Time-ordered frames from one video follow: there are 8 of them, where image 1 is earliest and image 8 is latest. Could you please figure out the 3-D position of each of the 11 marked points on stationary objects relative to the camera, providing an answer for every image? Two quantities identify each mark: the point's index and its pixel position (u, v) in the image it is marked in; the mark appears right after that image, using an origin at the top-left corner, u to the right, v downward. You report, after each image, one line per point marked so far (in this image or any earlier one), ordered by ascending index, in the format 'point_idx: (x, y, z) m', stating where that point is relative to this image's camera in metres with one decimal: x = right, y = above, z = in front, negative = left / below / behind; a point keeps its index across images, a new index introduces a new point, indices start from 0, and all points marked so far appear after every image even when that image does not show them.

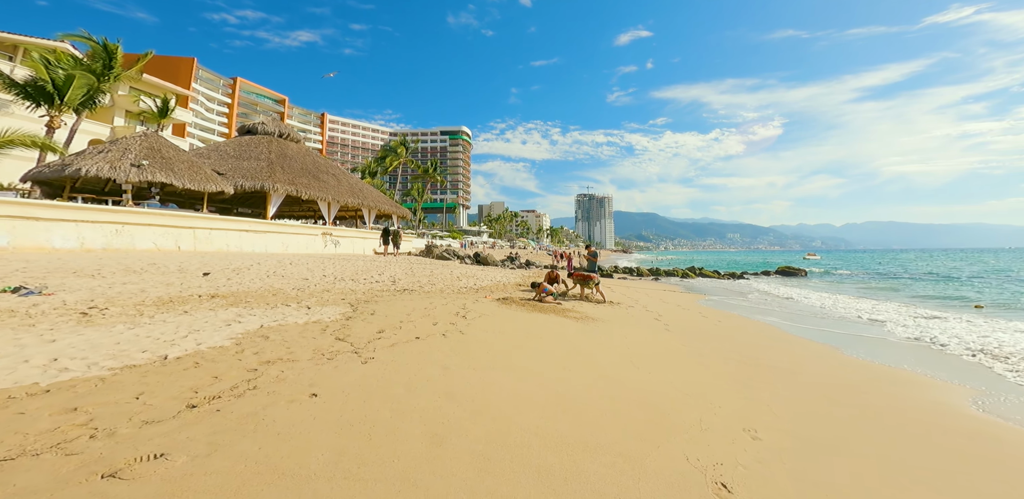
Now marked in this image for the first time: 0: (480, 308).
0: (-0.8, -1.4, +9.8) m
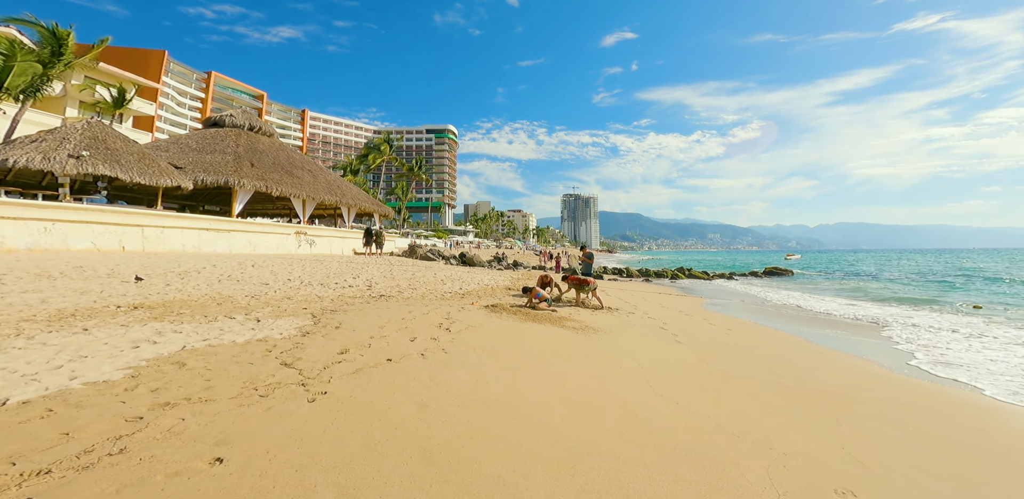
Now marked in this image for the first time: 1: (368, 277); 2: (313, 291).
0: (-1.0, -1.4, +8.7) m
1: (-3.9, -0.7, +11.1) m
2: (-4.2, -0.9, +8.7) m
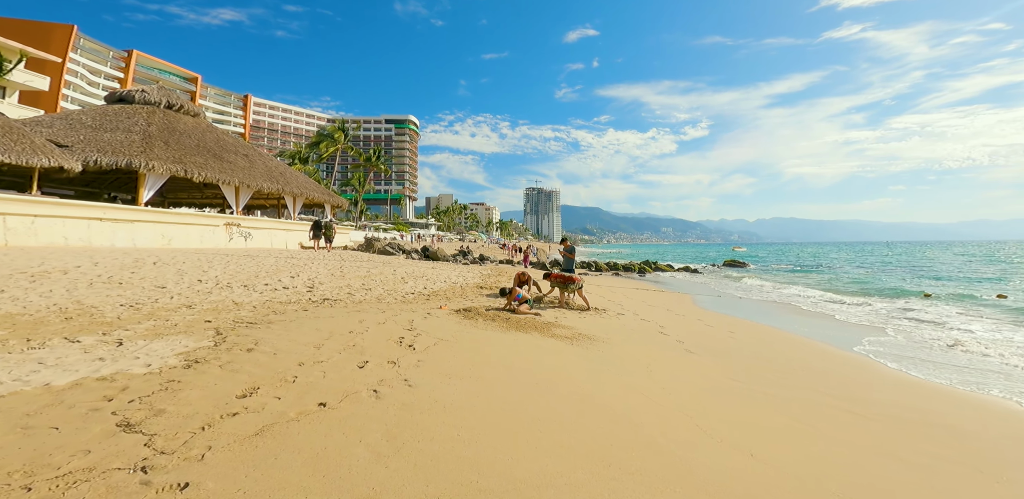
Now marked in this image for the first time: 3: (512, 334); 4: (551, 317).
0: (-1.3, -1.3, +6.9) m
1: (-4.4, -0.5, +9.1) m
2: (-4.5, -0.7, +6.7) m
3: (-0.1, -1.4, +6.8) m
4: (+0.7, -1.4, +8.5) m
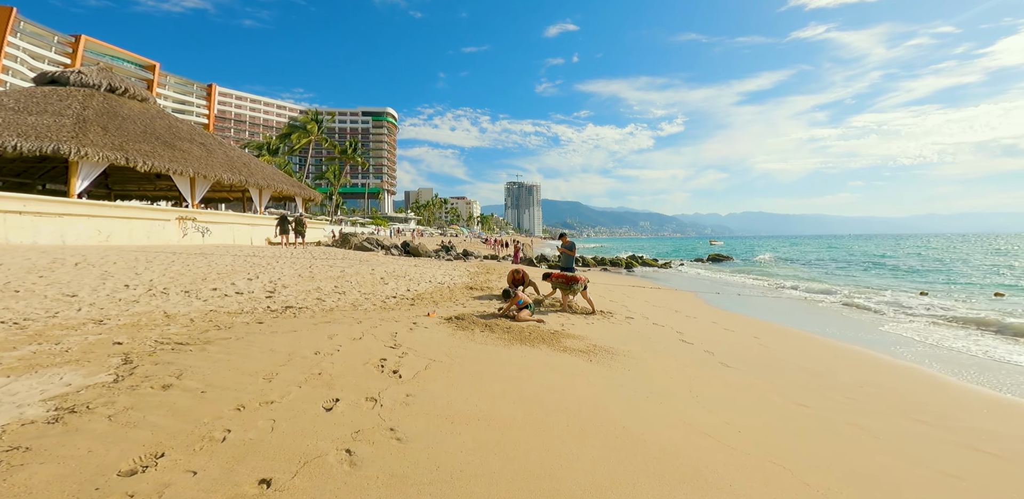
0: (-1.3, -1.2, +5.7) m
1: (-4.5, -0.5, +7.7) m
2: (-4.4, -0.7, +5.3) m
3: (0.0, -1.4, +5.7) m
4: (+0.7, -1.3, +7.3) m
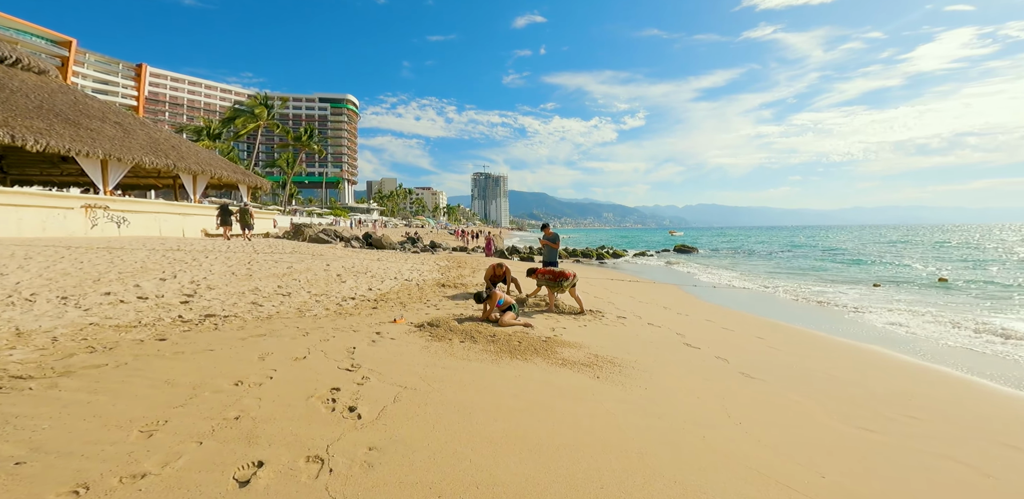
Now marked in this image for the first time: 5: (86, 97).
0: (-1.4, -1.1, +4.5) m
1: (-4.8, -0.4, +6.3) m
2: (-4.5, -0.6, +3.9) m
3: (-0.1, -1.3, +4.6) m
4: (+0.5, -1.2, +6.3) m
5: (-14.0, +5.3, +13.9) m
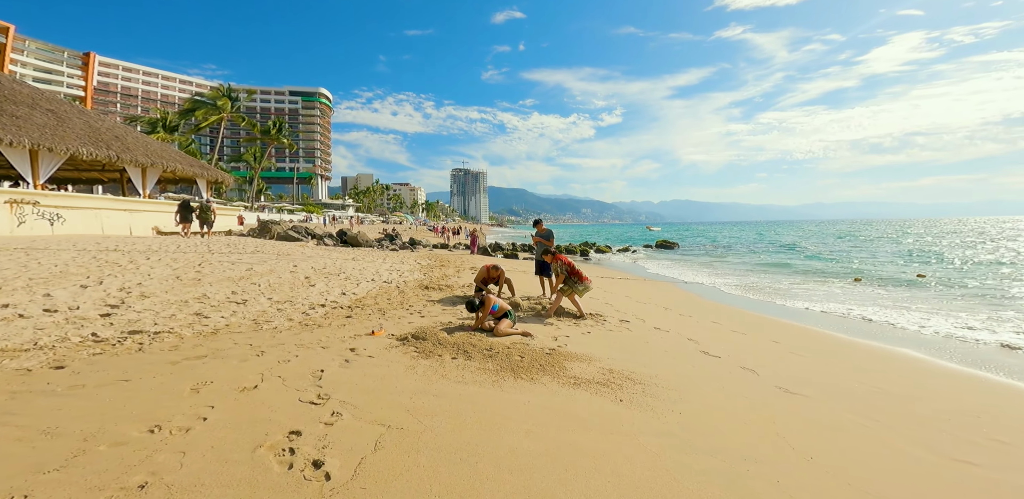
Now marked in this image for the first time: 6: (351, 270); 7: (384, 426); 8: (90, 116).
0: (-1.3, -1.1, +3.7) m
1: (-4.8, -0.4, +5.2) m
2: (-4.4, -0.7, +2.8) m
3: (-0.1, -1.3, +3.8) m
4: (+0.4, -1.2, +5.6) m
5: (-14.5, +5.3, +12.3) m
6: (-3.3, -0.4, +8.5) m
7: (-0.9, -1.2, +2.9) m
8: (-13.6, +4.5, +13.6) m
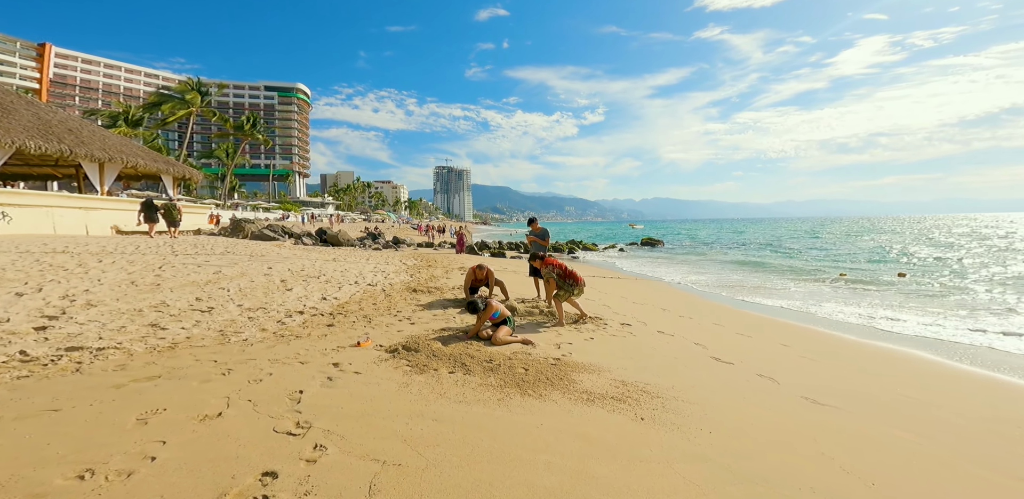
0: (-1.3, -1.2, +3.2) m
1: (-4.8, -0.4, +4.6) m
2: (-4.3, -0.7, +2.2) m
3: (0.0, -1.3, +3.3) m
4: (+0.4, -1.2, +5.1) m
5: (-14.8, +5.3, +11.3) m
6: (-3.4, -0.4, +7.9) m
7: (-0.8, -1.2, +2.5) m
8: (-14.0, +4.5, +12.6) m
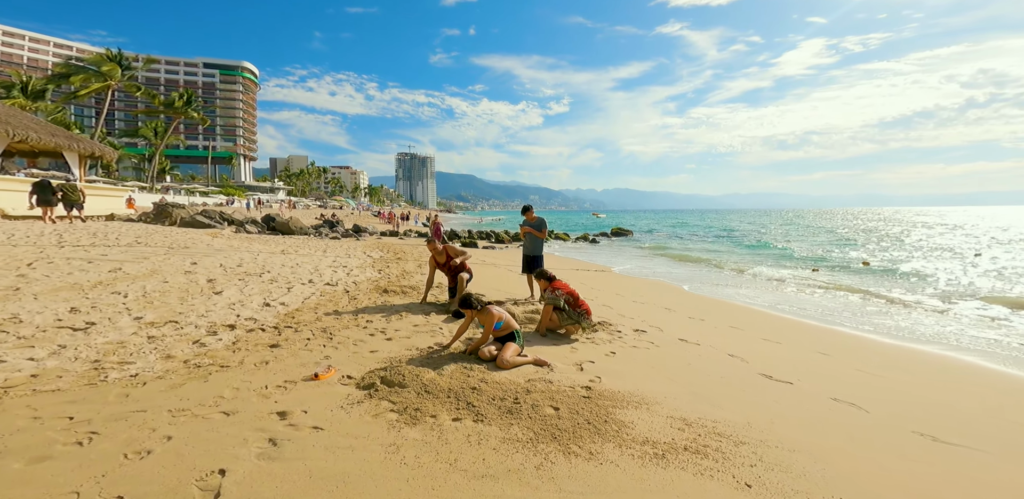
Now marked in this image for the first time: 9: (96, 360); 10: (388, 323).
0: (-1.0, -1.1, +1.9) m
1: (-4.6, -0.3, +3.0) m
2: (-4.0, -0.7, +0.7) m
3: (+0.3, -1.2, +2.2) m
4: (+0.5, -1.1, +4.0) m
5: (-15.1, +5.5, +8.6) m
6: (-3.6, -0.3, +6.5) m
7: (-0.4, -1.2, +1.2) m
8: (-14.4, +4.8, +10.0) m
9: (-2.8, -0.8, +2.9) m
10: (-1.3, -0.8, +4.6) m
